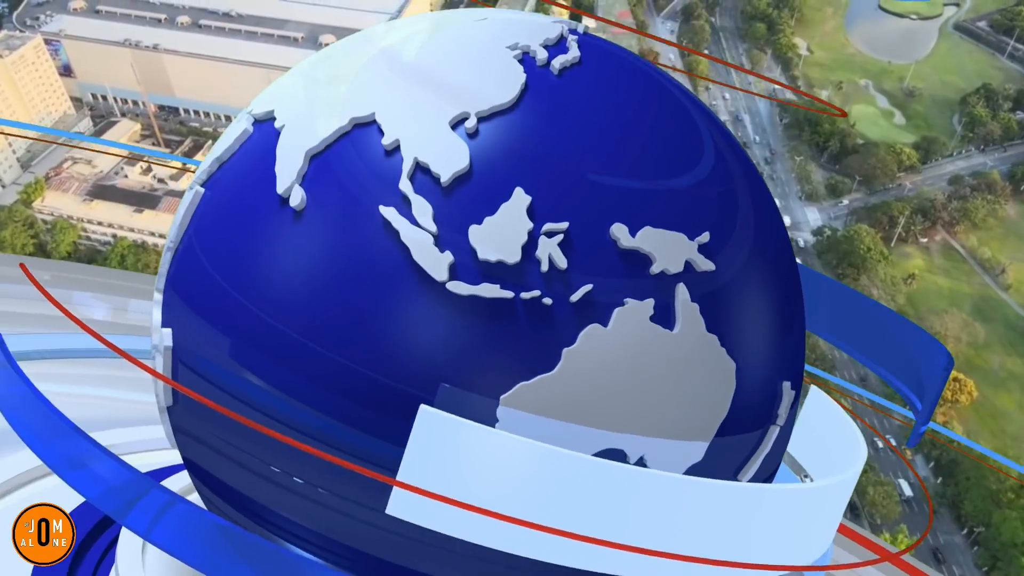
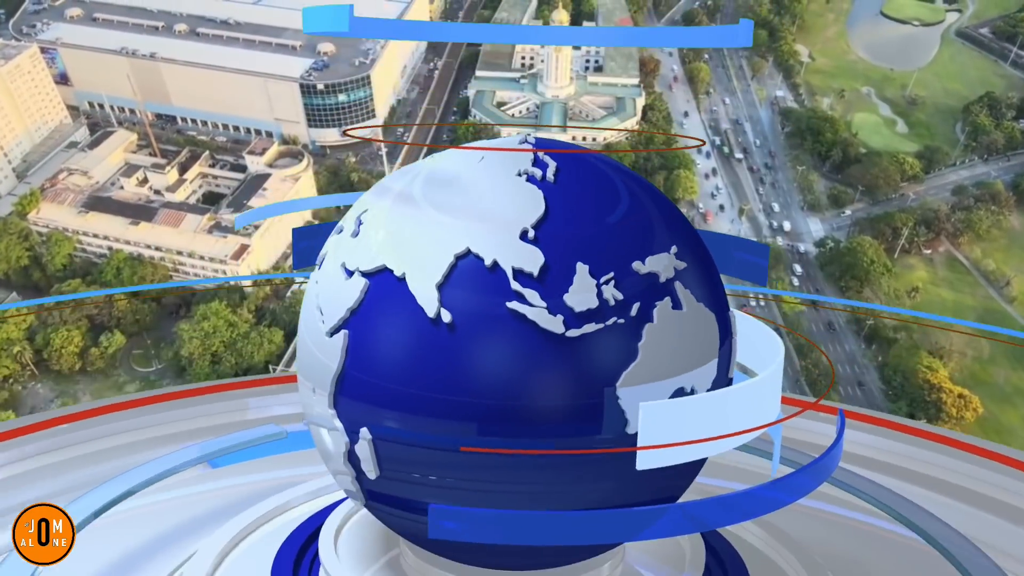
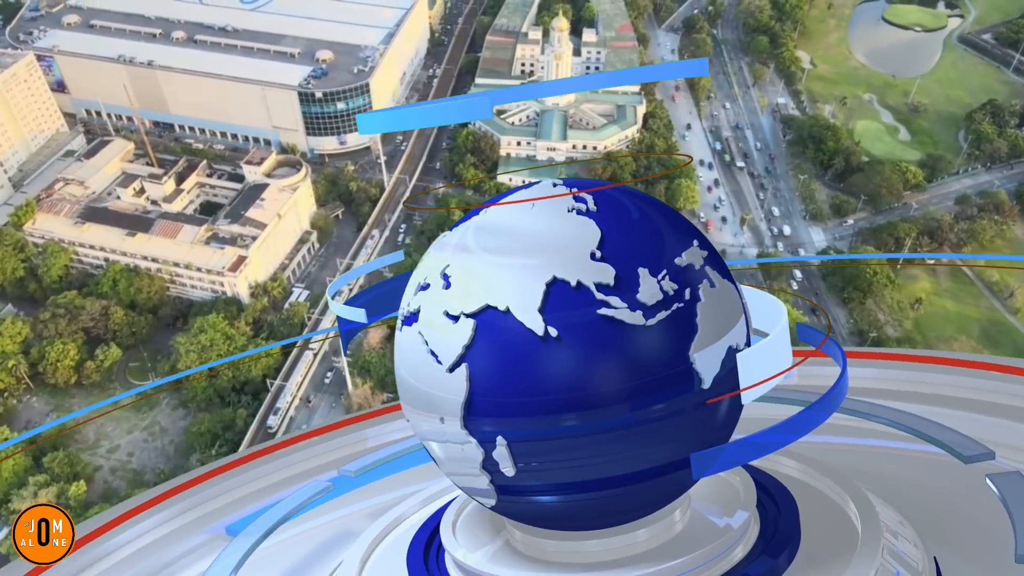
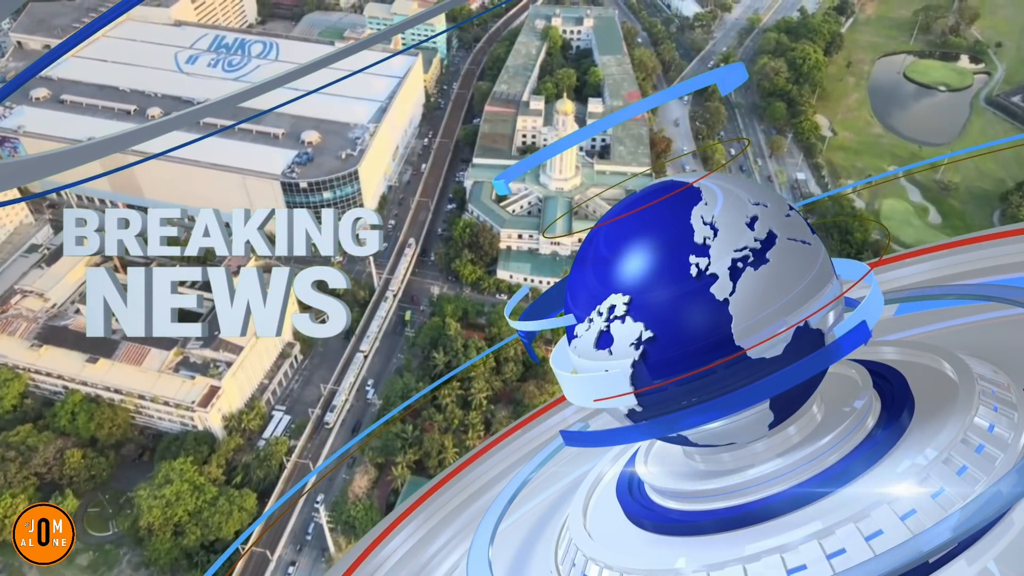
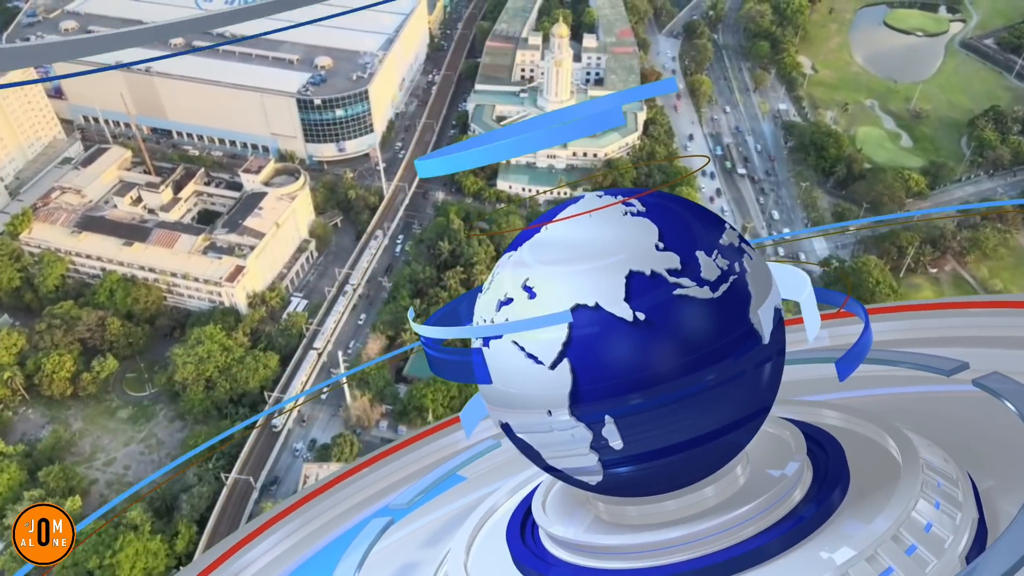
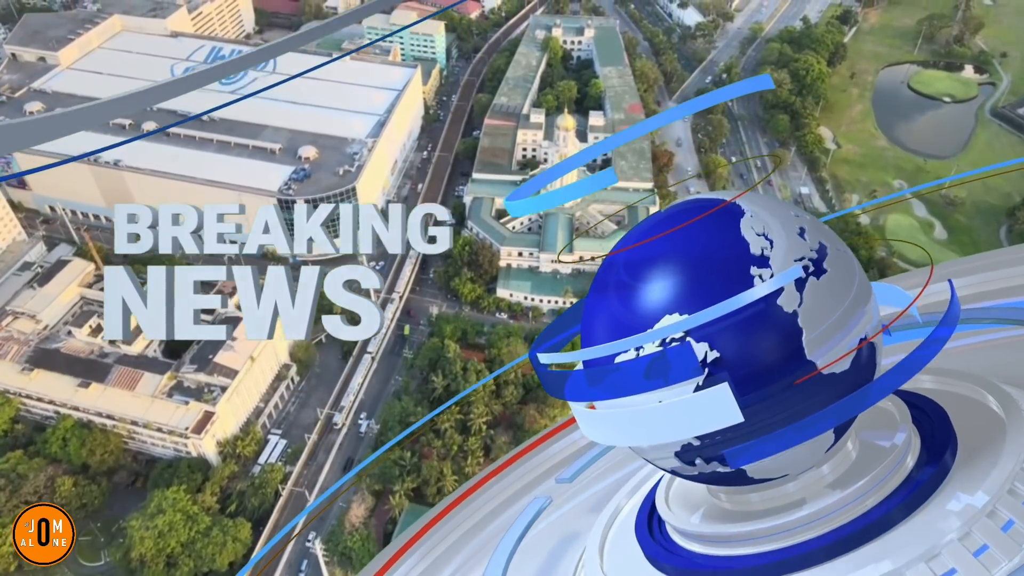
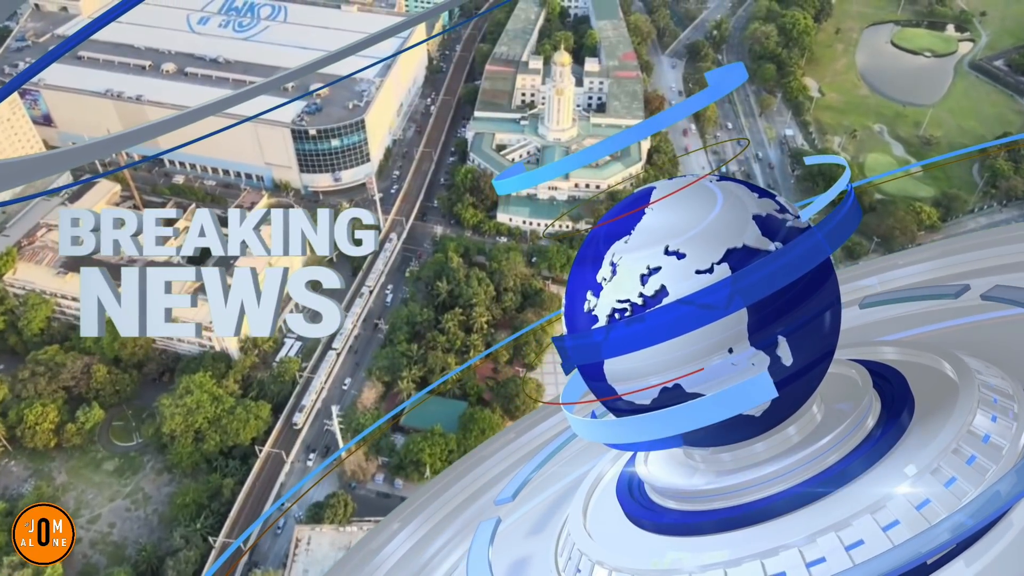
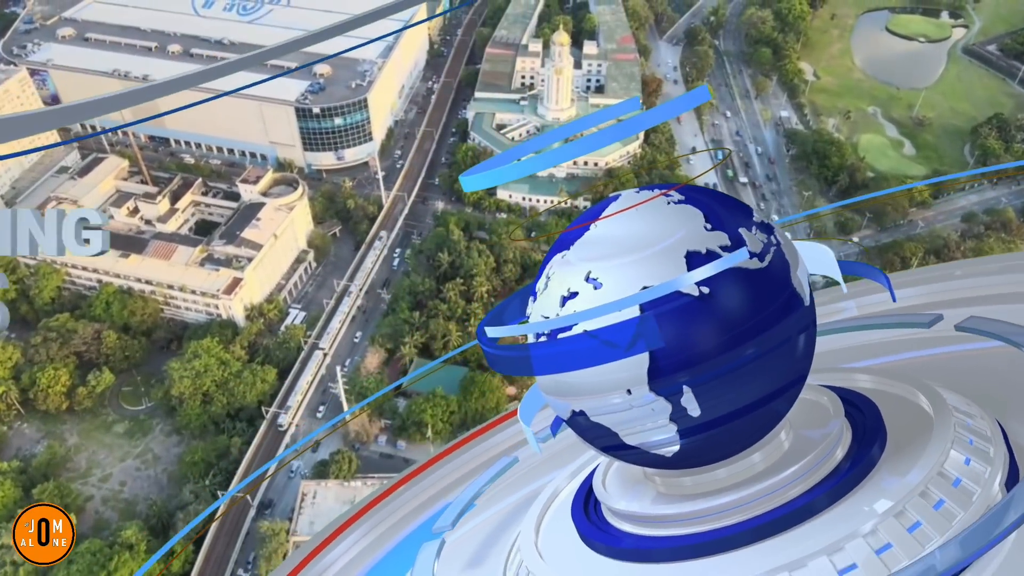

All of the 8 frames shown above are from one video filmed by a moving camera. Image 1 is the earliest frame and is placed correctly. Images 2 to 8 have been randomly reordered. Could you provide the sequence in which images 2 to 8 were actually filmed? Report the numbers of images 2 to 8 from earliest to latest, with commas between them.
2, 3, 5, 8, 7, 4, 6
